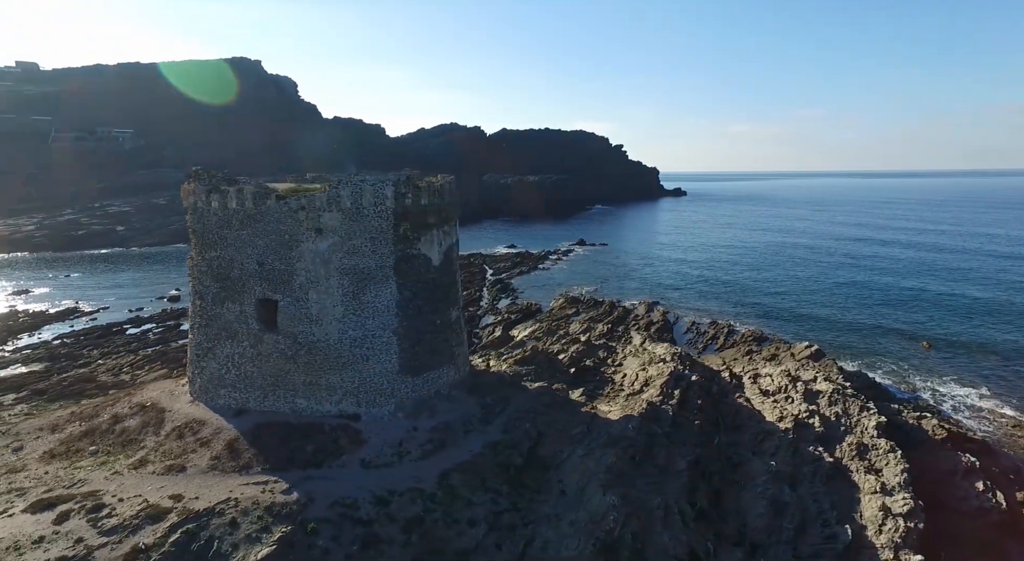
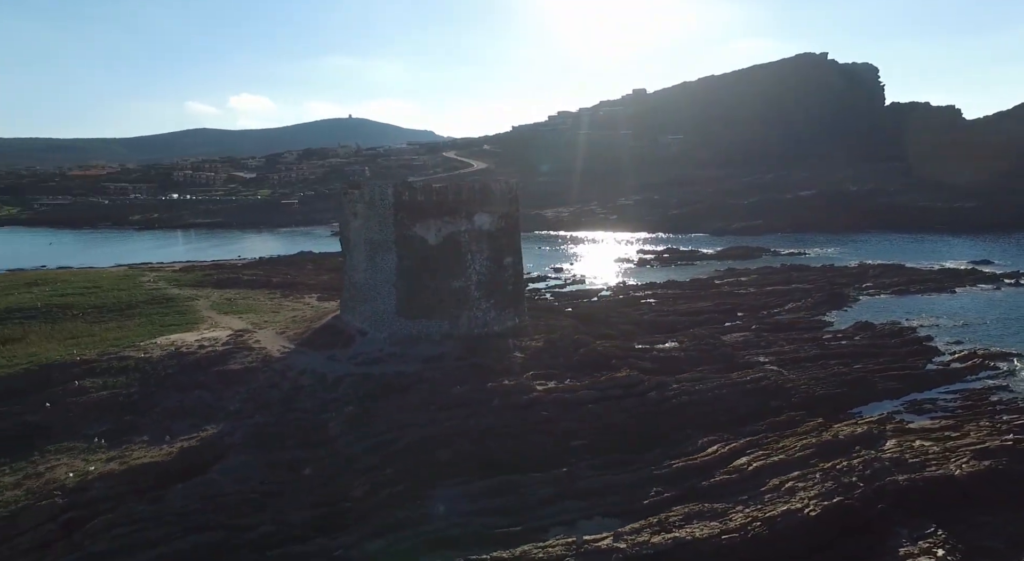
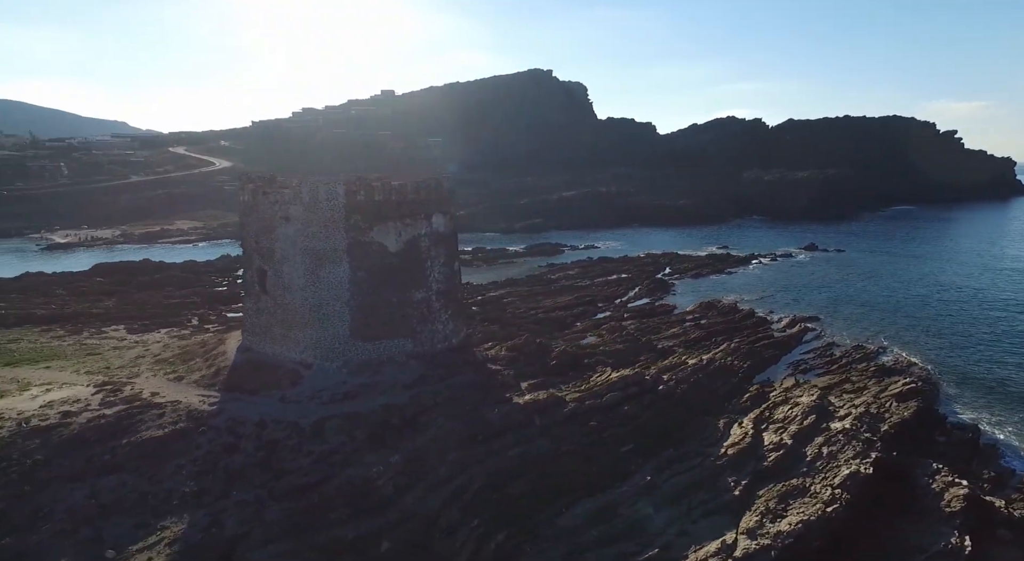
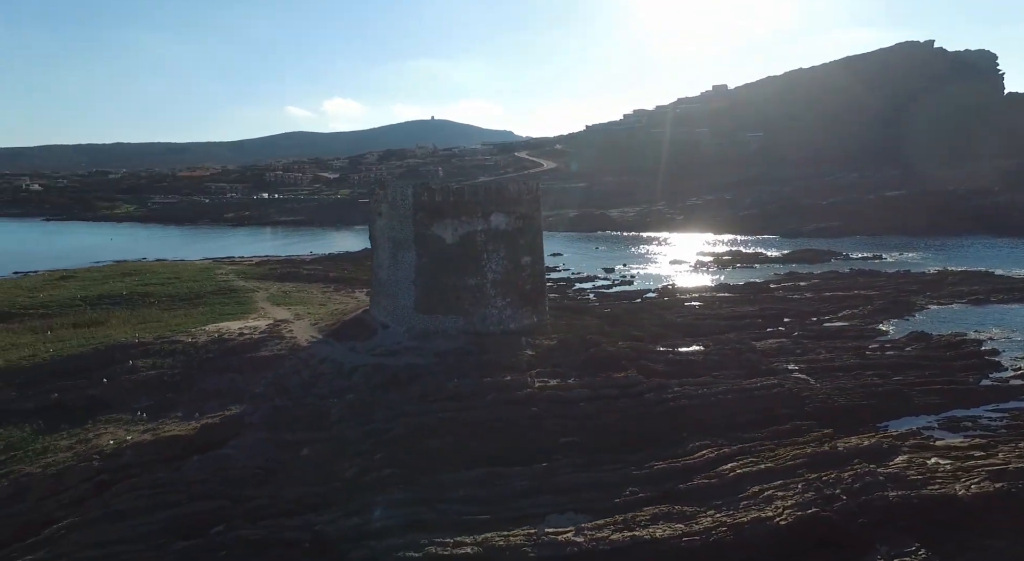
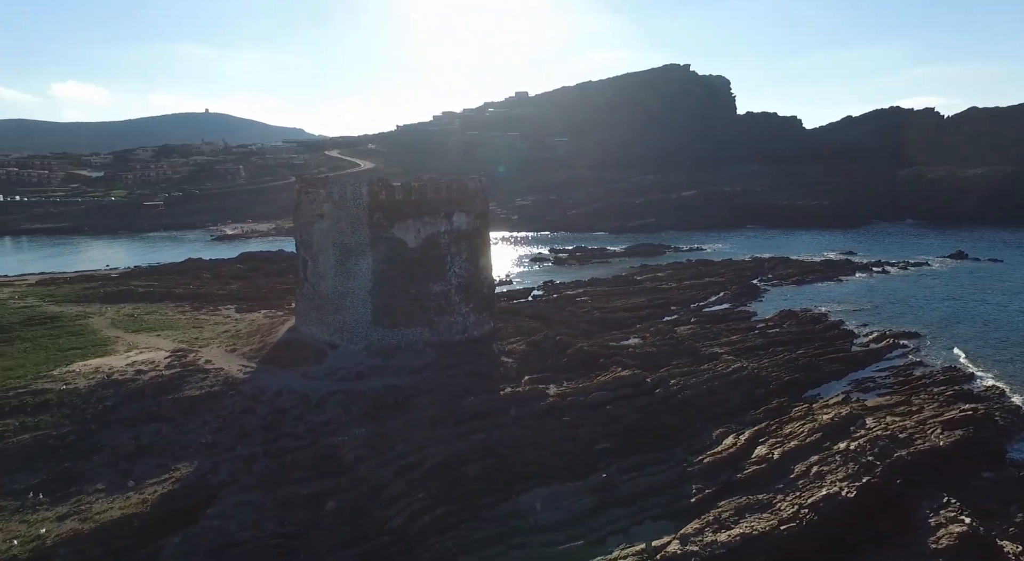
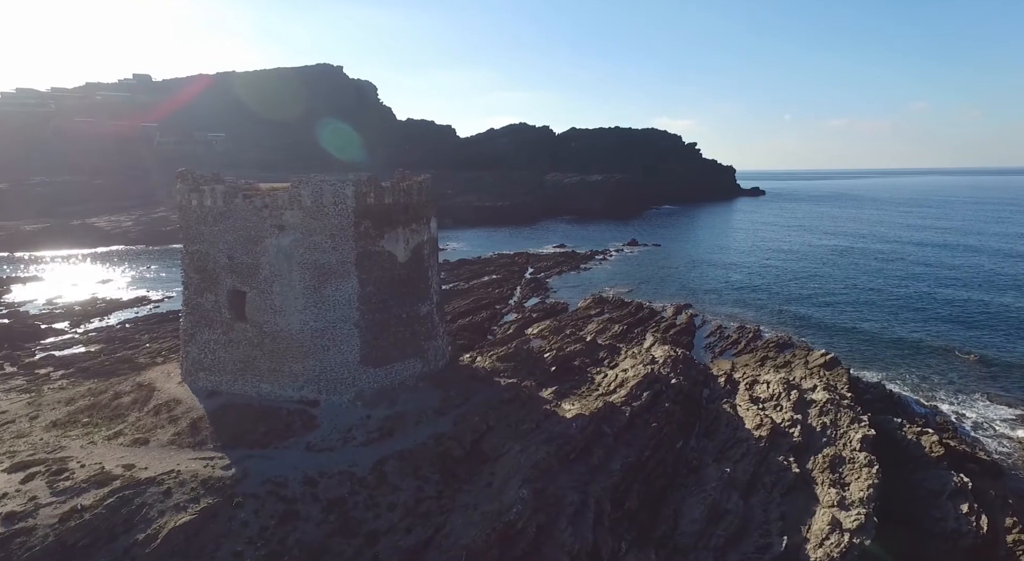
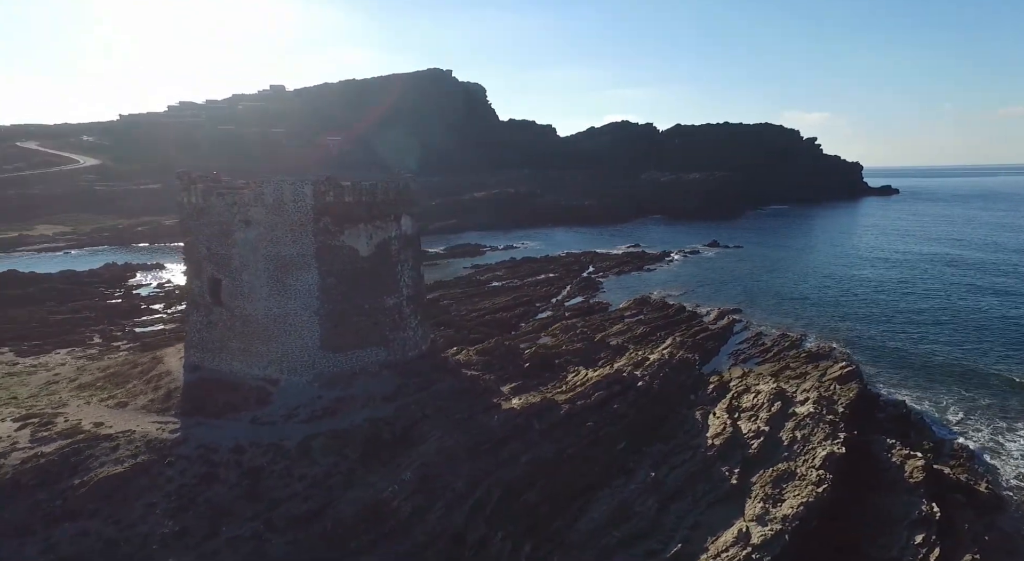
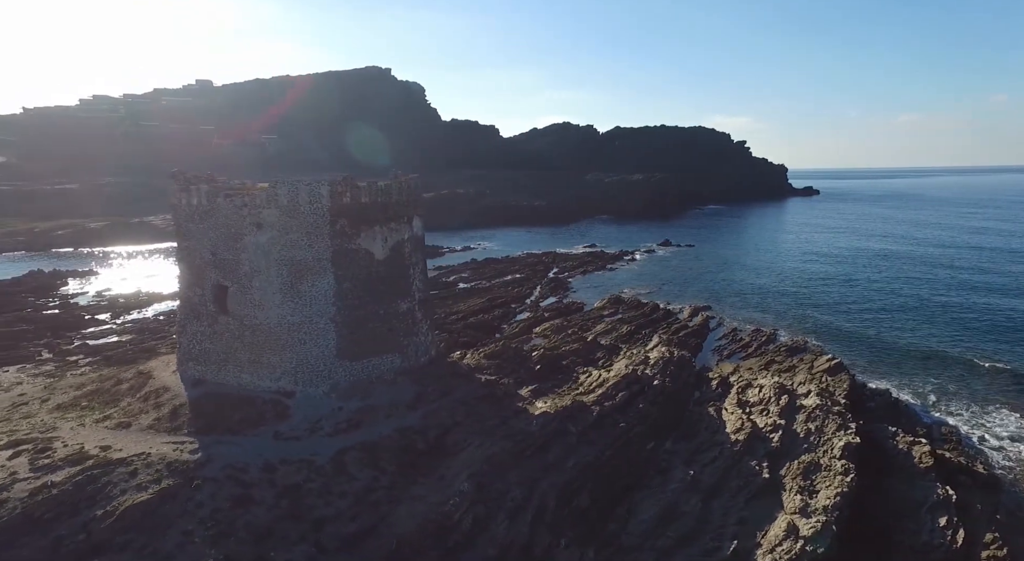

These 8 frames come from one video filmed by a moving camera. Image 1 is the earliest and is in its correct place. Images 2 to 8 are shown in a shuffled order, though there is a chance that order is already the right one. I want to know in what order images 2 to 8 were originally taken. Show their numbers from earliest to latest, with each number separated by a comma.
6, 8, 7, 3, 5, 2, 4
